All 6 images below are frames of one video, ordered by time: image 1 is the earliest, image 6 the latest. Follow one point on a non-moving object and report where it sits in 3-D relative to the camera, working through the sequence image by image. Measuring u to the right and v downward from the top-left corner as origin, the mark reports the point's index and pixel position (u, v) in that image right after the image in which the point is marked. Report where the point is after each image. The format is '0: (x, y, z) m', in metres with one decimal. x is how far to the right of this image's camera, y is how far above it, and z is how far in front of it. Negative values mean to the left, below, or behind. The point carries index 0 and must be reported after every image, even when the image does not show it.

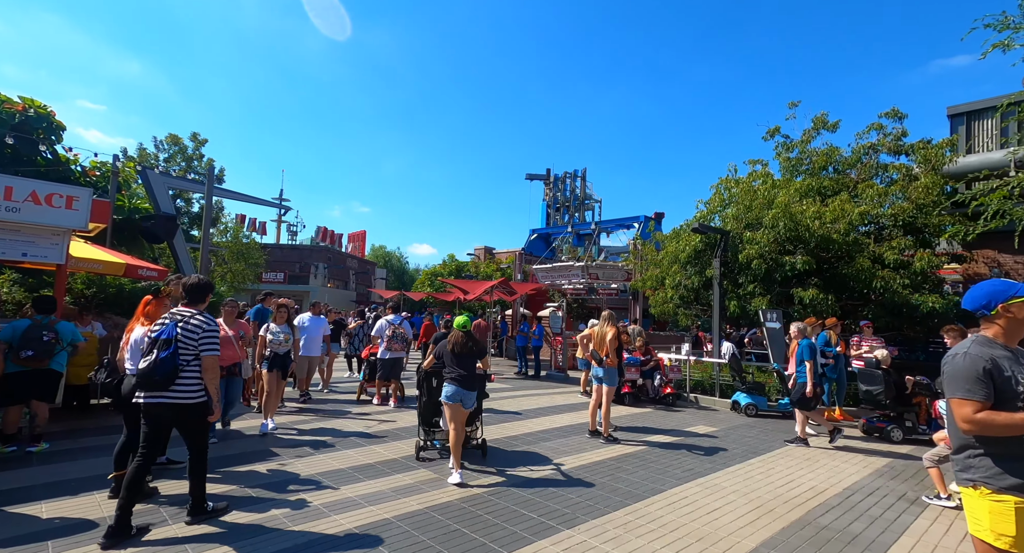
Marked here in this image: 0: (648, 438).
0: (+2.0, -2.4, +7.8) m
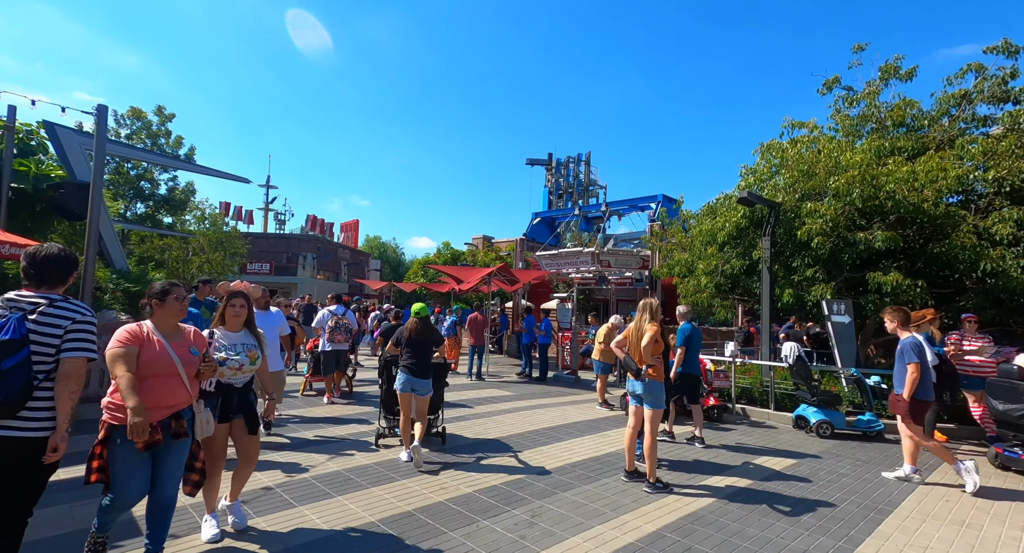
0: (+2.1, -2.1, +5.5) m
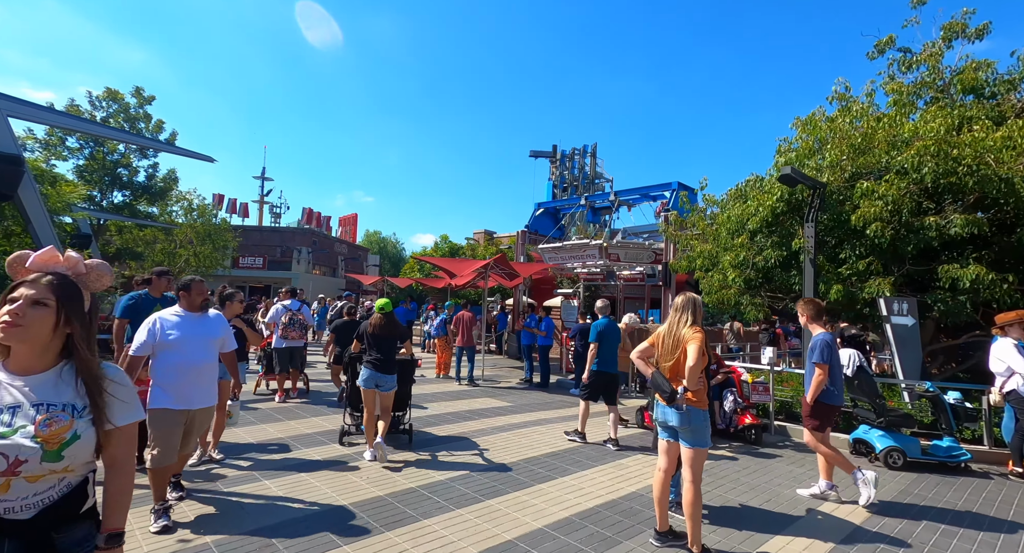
0: (+2.0, -2.0, +4.0) m
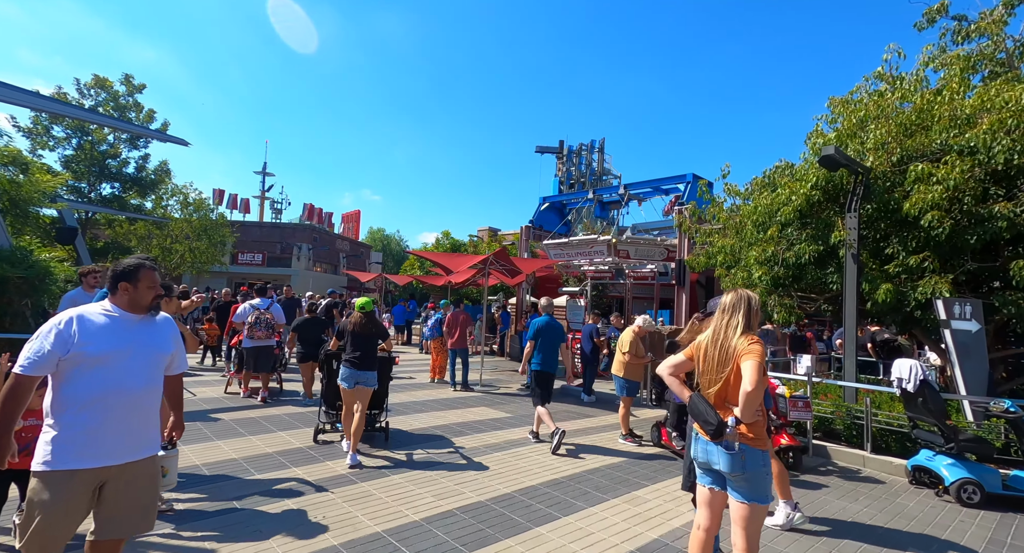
0: (+1.9, -2.0, +2.9) m
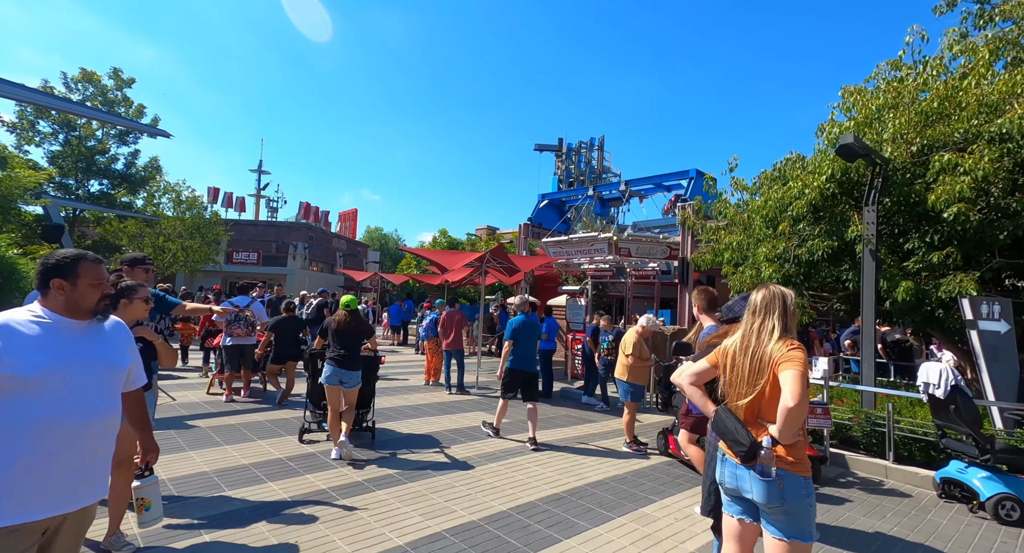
0: (+1.9, -2.0, +2.5) m
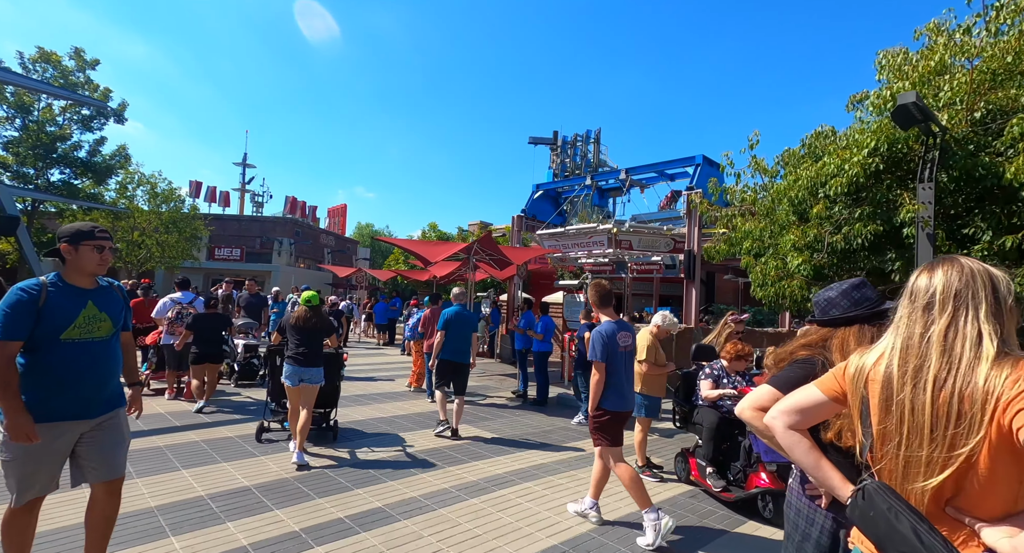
0: (+1.8, -1.9, +1.4) m
